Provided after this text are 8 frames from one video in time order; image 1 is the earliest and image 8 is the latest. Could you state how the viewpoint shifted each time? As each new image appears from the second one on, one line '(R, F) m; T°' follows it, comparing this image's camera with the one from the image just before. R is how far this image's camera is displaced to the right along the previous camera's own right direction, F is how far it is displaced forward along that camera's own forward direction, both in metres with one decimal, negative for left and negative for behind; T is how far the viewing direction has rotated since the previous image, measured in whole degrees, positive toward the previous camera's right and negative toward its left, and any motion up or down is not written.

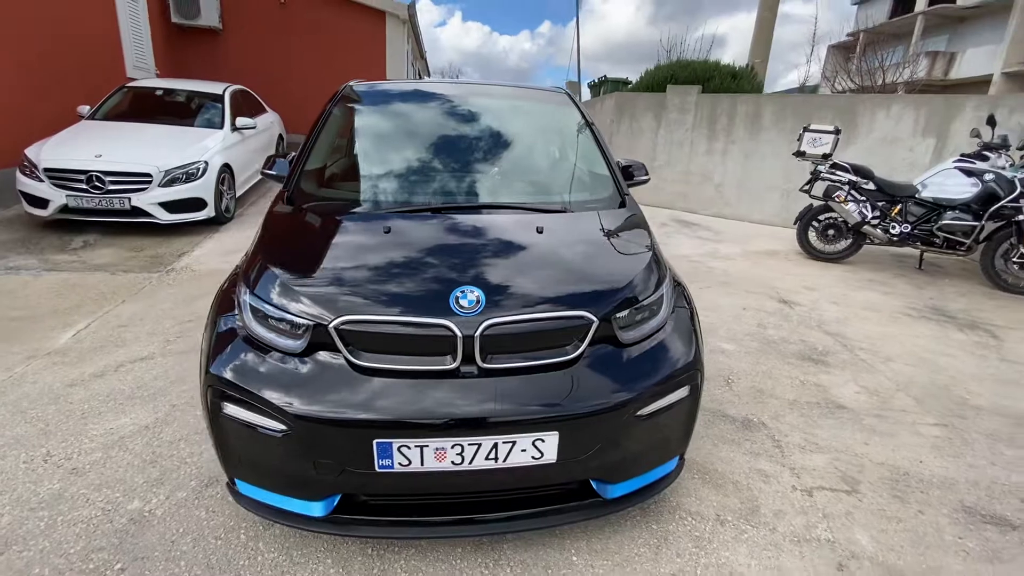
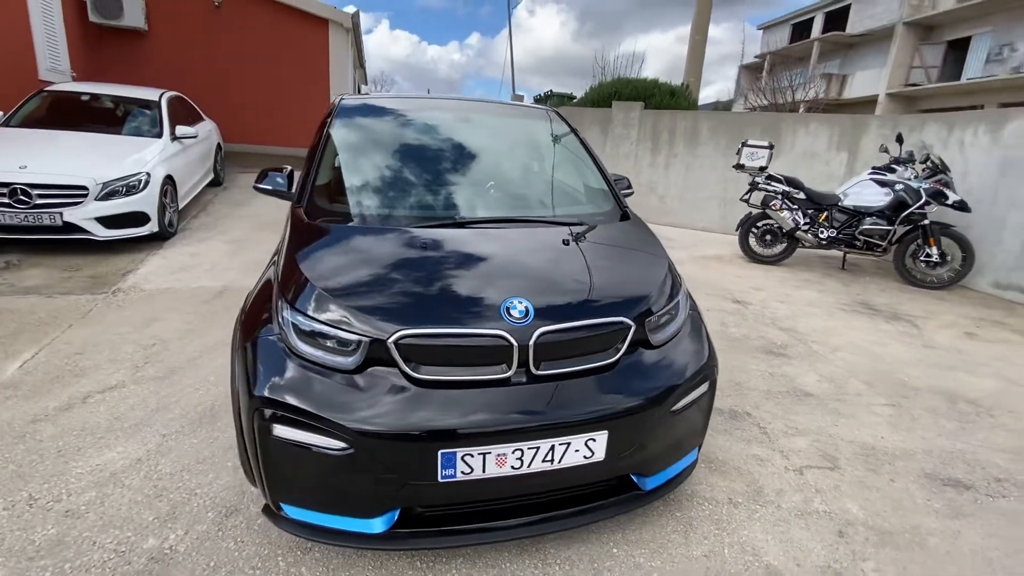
(-0.3, -0.1) m; +8°
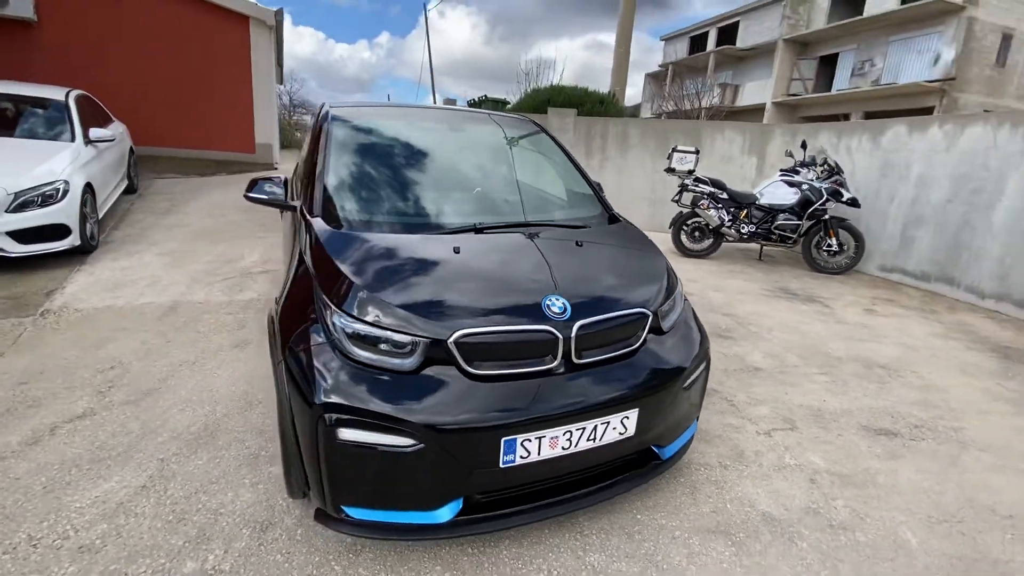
(-0.4, -0.1) m; +9°
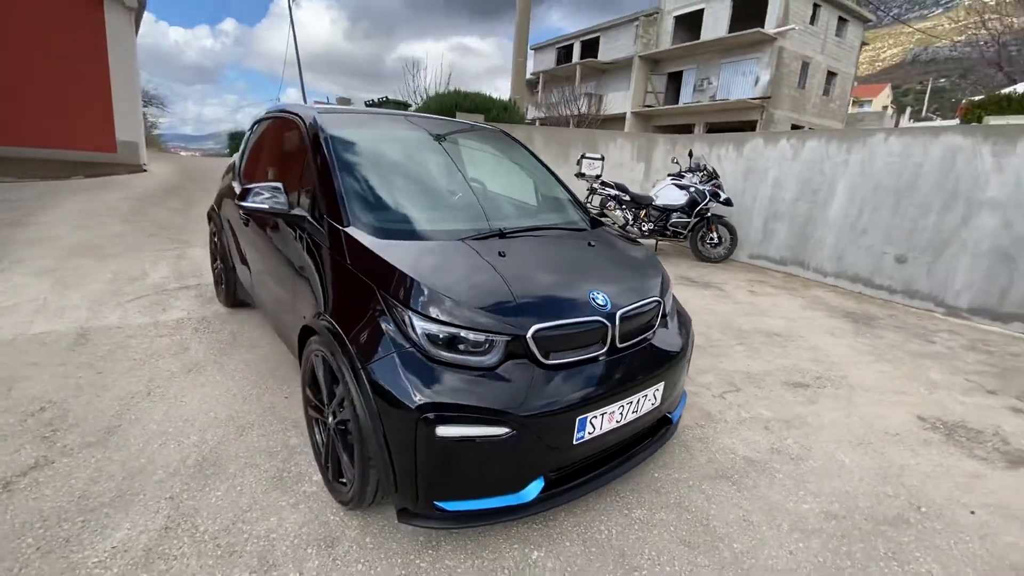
(-0.7, -0.1) m; +15°
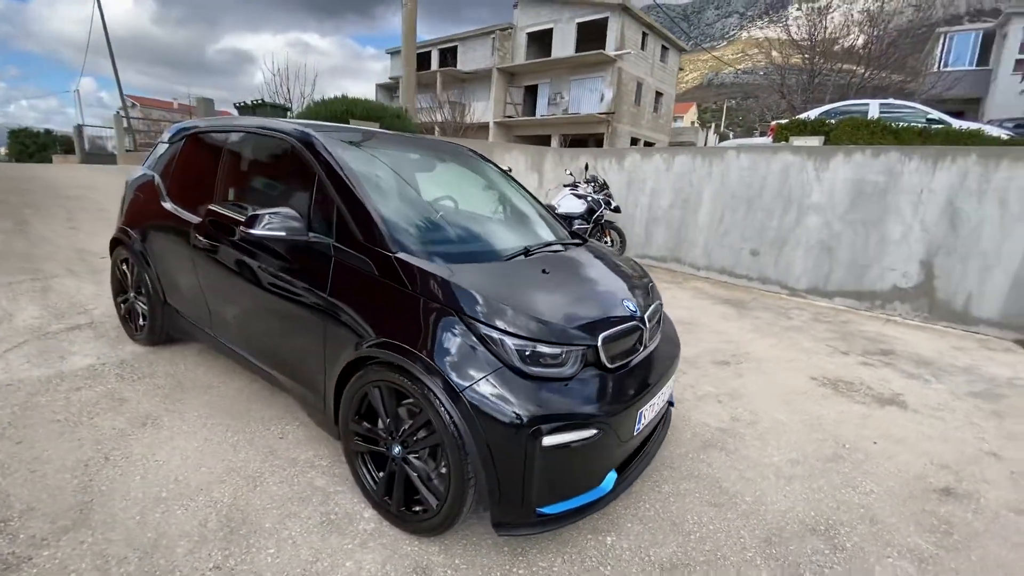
(-0.8, 0.0) m; +17°
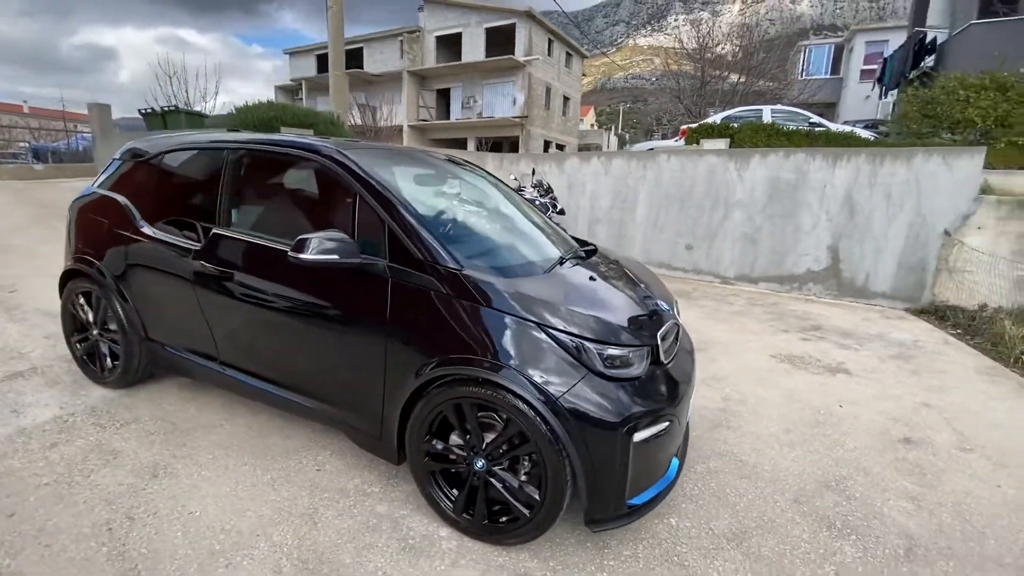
(-0.6, 0.0) m; +10°
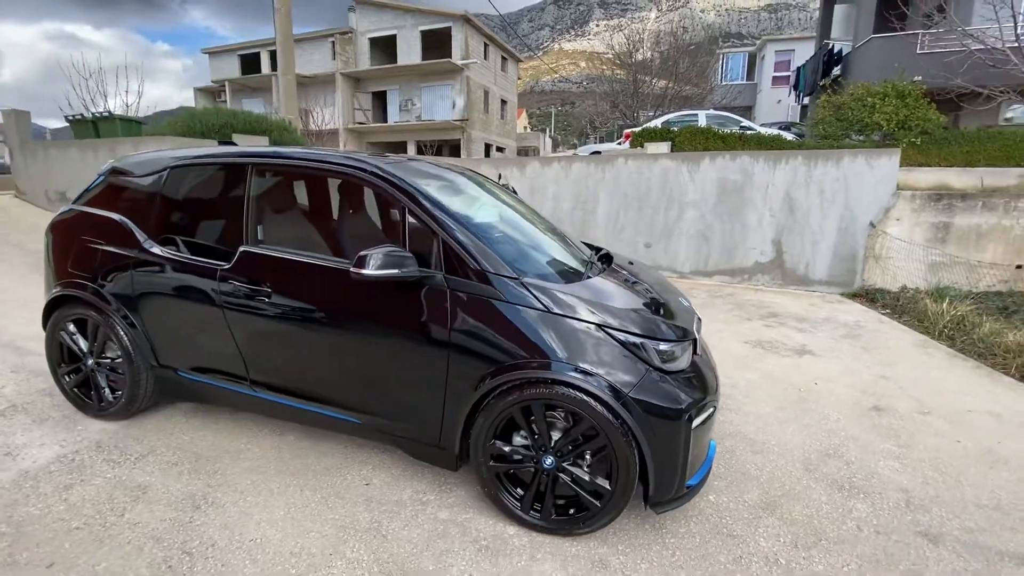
(-0.5, -0.1) m; +7°
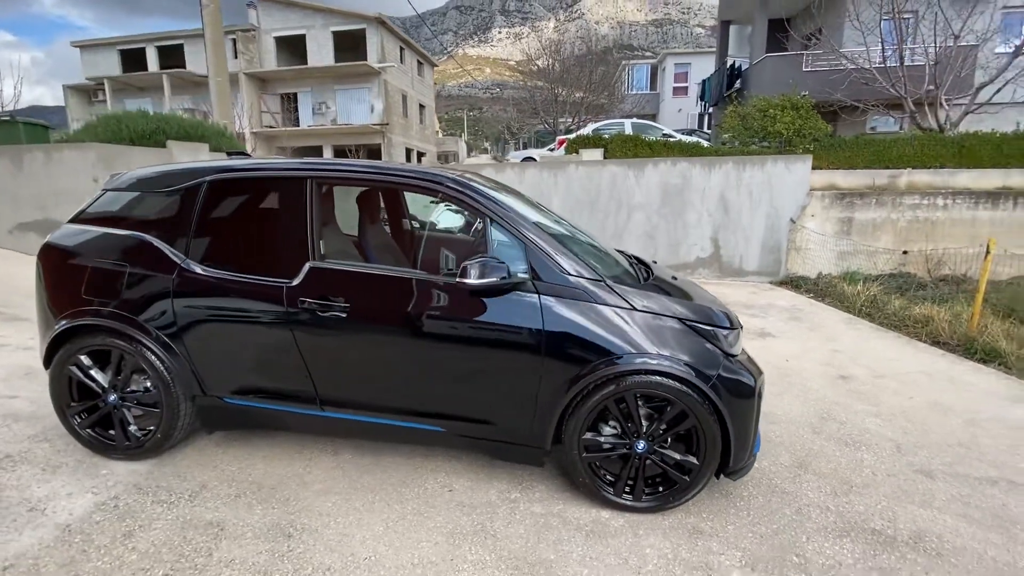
(-0.8, -0.1) m; +10°
